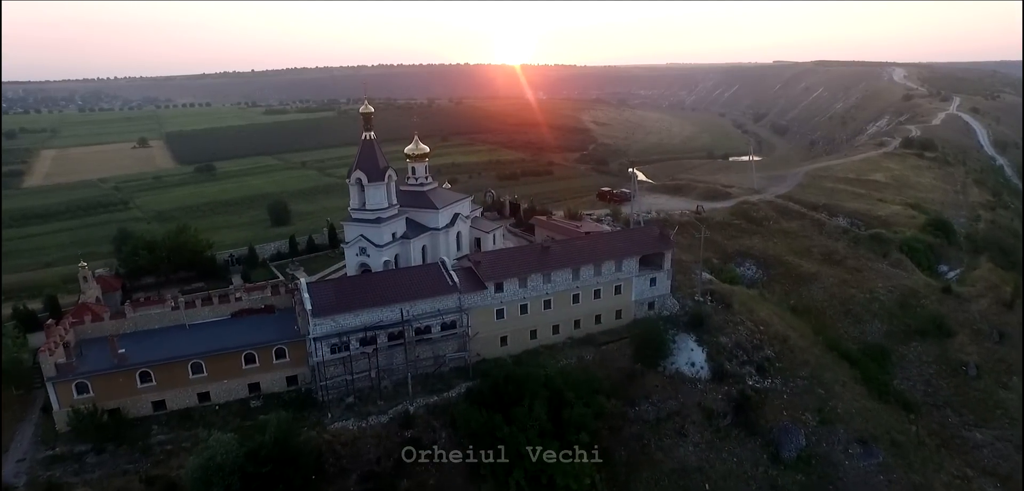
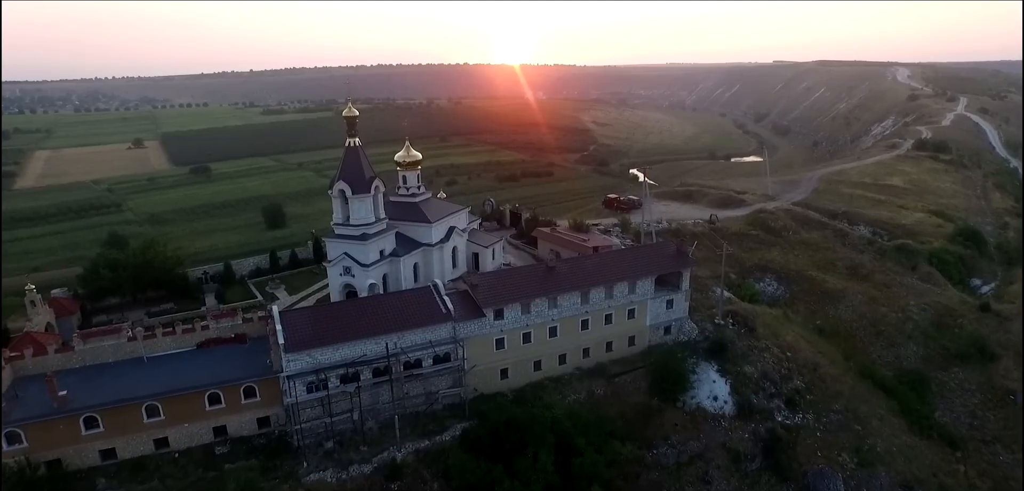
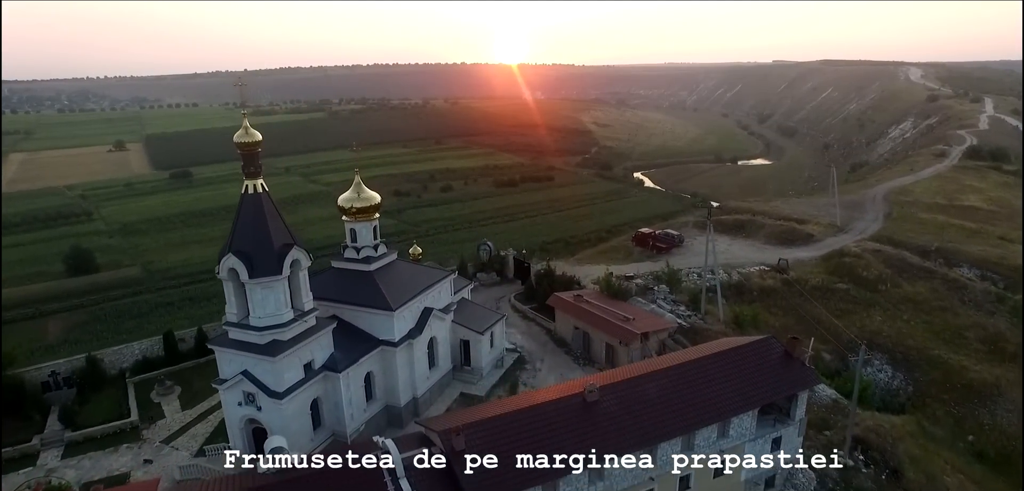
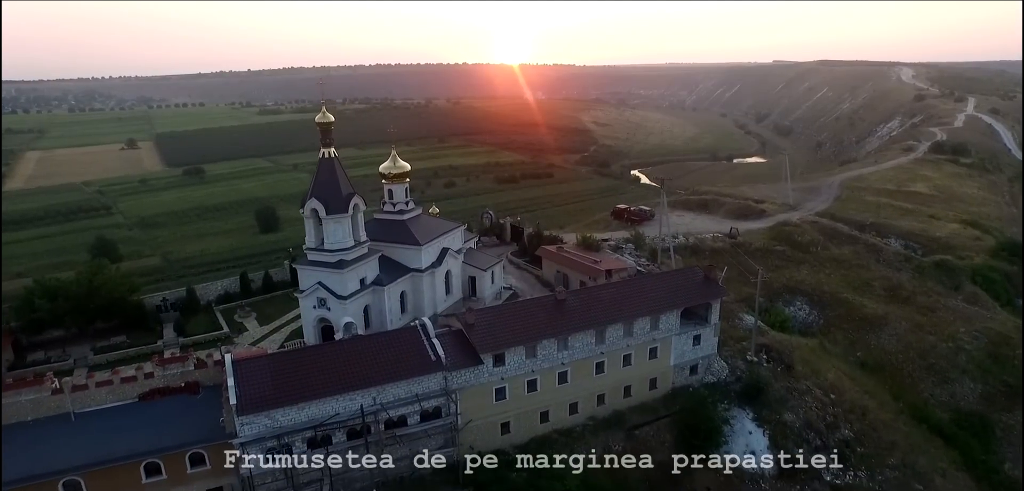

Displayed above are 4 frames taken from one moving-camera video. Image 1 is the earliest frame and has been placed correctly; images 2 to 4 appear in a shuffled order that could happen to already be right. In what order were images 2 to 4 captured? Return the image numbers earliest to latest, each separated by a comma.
2, 4, 3
